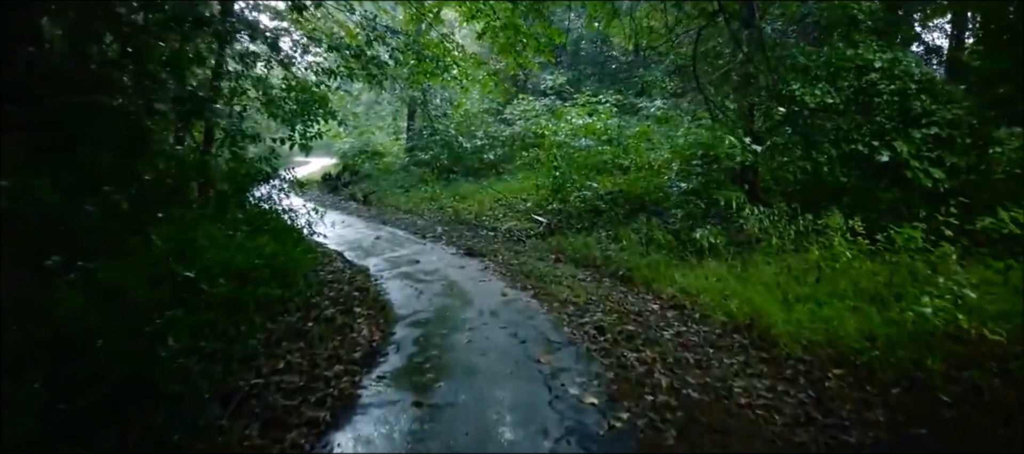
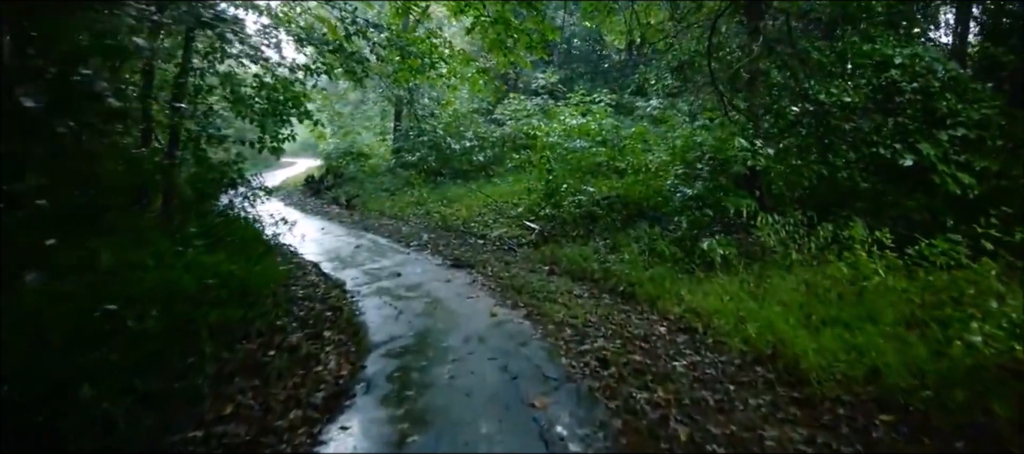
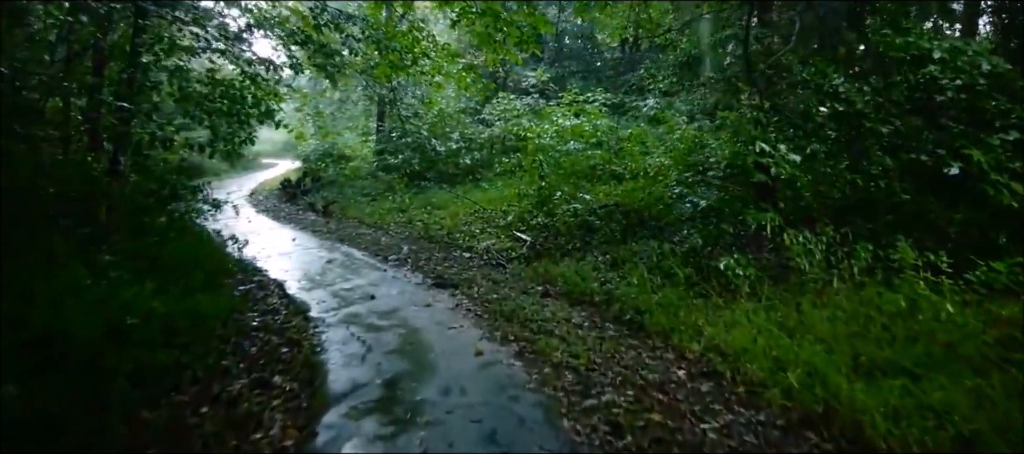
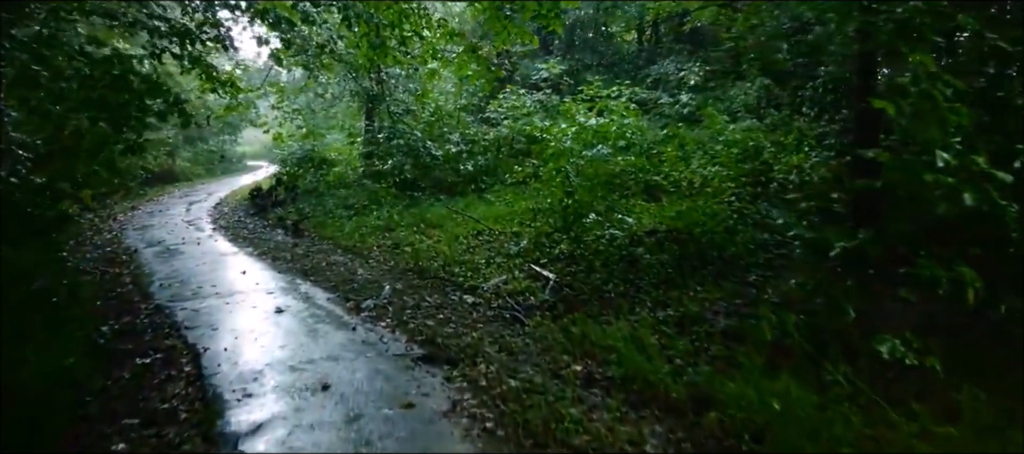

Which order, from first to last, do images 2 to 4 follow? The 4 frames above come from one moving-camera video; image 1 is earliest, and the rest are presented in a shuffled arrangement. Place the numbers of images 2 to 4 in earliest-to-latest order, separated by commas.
2, 3, 4
